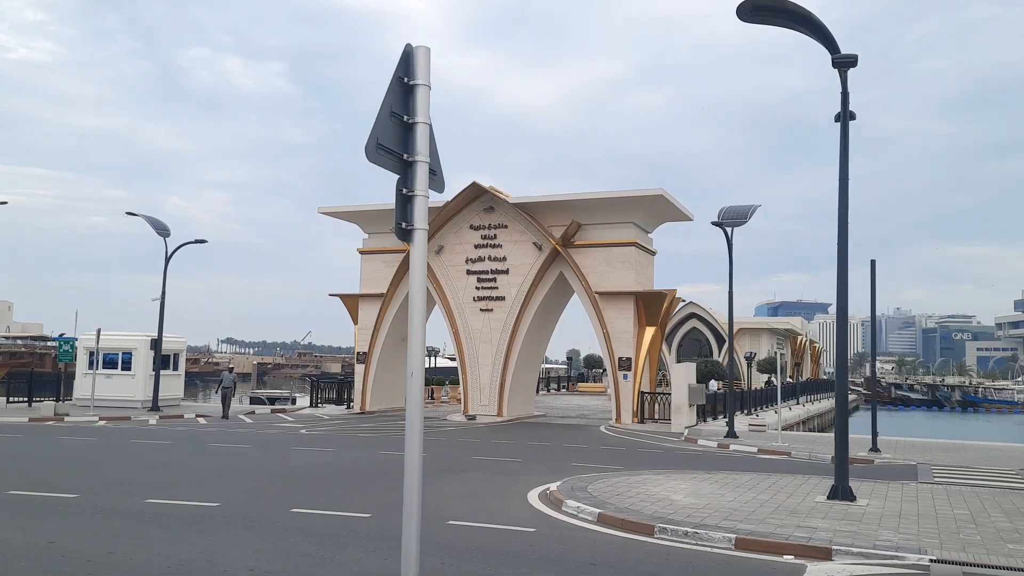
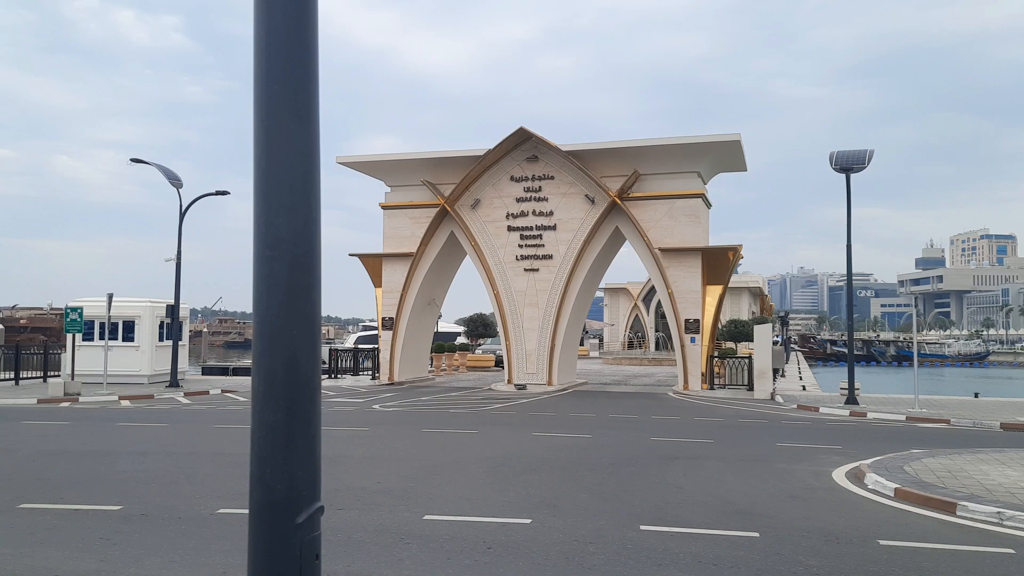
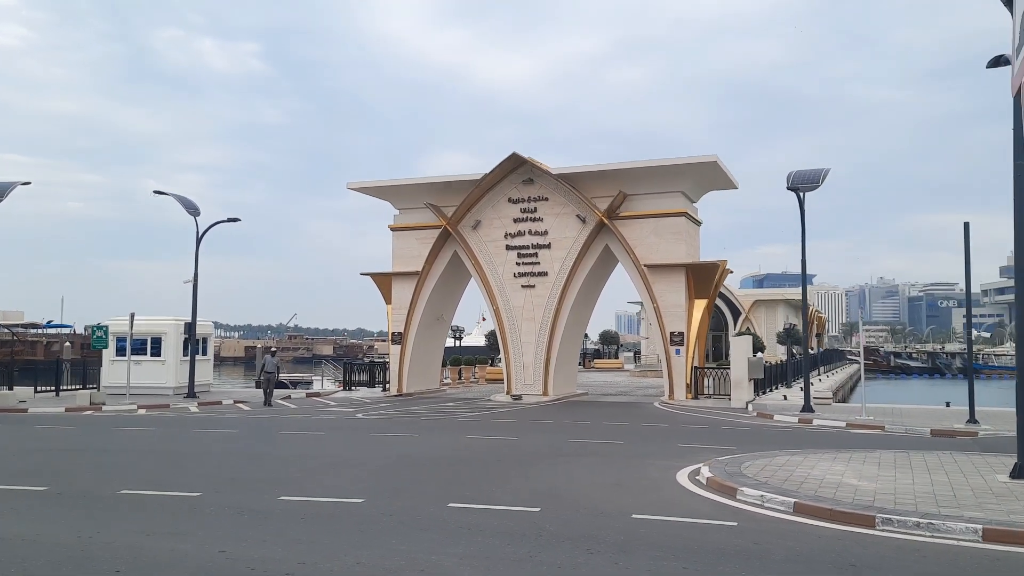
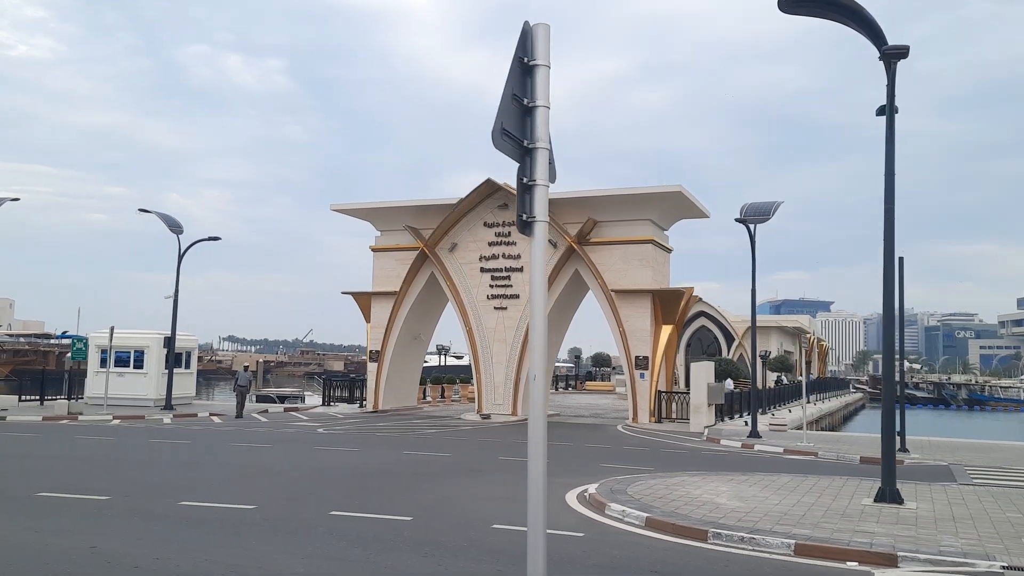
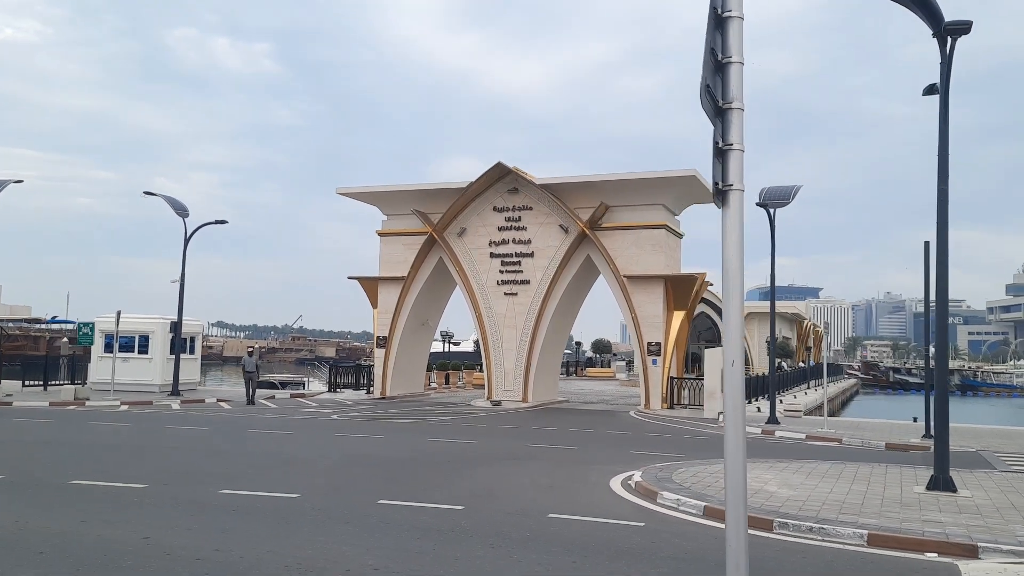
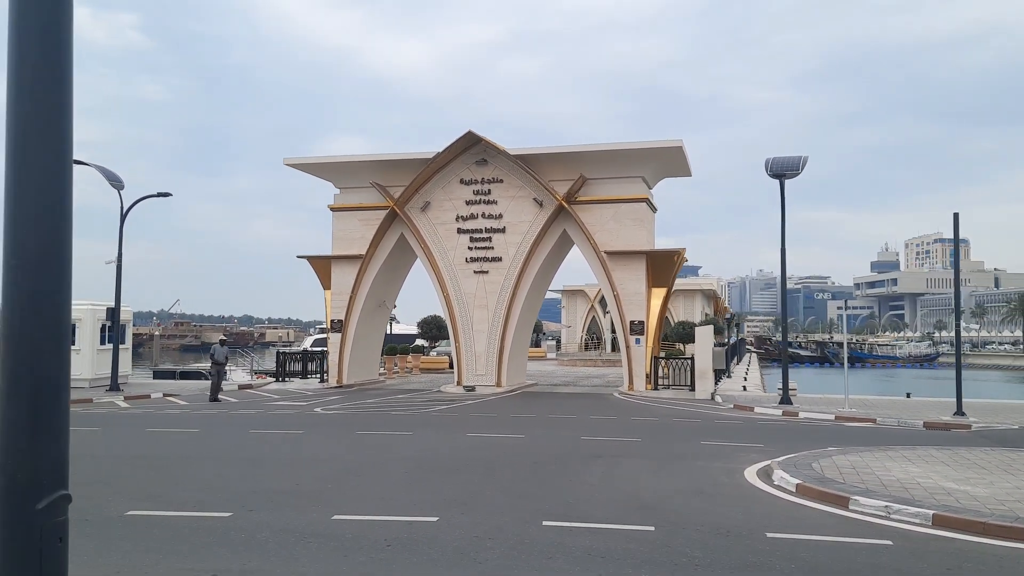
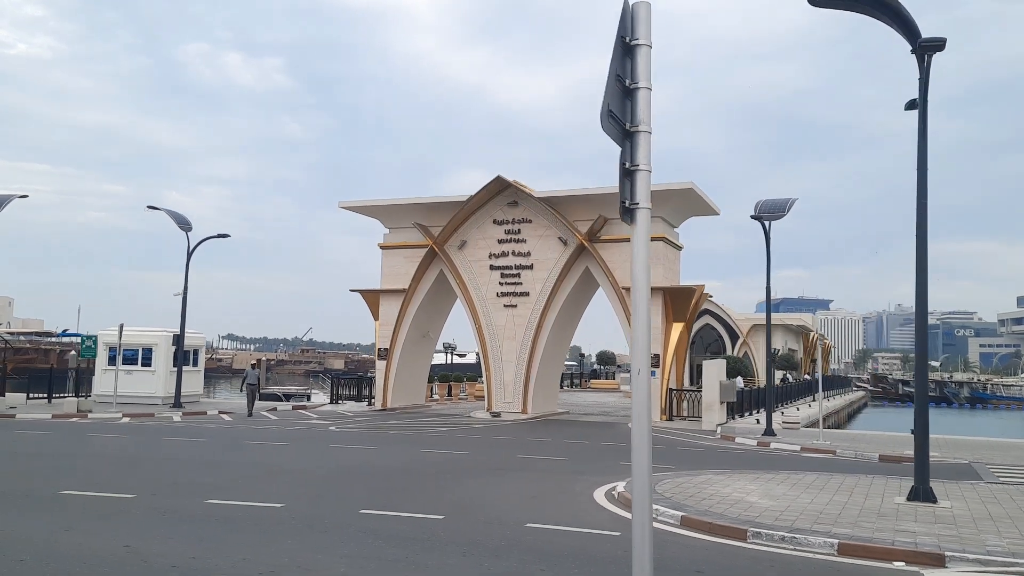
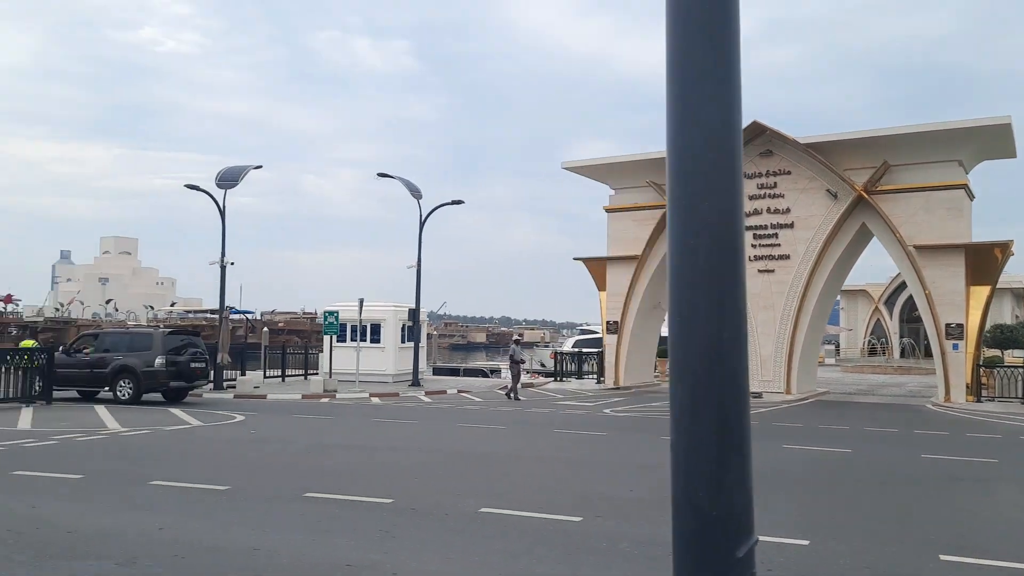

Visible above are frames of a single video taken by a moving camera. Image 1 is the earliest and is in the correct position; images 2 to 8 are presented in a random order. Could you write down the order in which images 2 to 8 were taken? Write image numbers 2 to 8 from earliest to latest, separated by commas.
4, 7, 5, 3, 6, 2, 8
